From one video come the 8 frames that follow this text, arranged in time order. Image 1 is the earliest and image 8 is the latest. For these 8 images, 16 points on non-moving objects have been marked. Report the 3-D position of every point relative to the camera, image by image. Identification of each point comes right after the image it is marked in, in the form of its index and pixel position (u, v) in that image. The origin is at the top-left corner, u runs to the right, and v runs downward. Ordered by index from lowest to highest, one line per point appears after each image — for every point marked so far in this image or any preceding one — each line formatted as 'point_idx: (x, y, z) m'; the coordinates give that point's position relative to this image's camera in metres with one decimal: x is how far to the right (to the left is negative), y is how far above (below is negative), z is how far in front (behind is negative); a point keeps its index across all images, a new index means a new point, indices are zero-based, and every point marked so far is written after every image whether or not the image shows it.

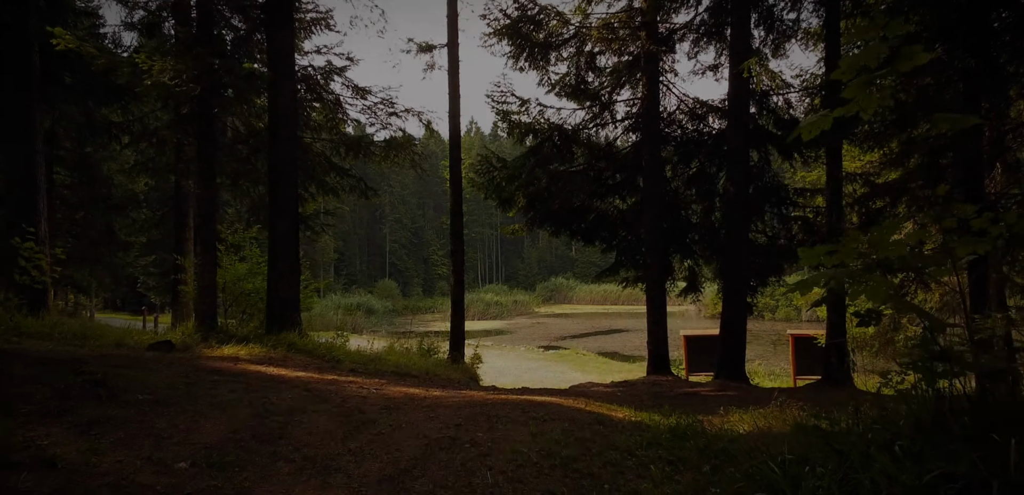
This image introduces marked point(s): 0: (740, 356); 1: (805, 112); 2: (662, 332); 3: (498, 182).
0: (+3.9, -1.9, +13.9) m
1: (+5.2, +2.4, +14.4) m
2: (+2.6, -1.5, +14.1) m
3: (-0.2, +1.3, +15.5) m
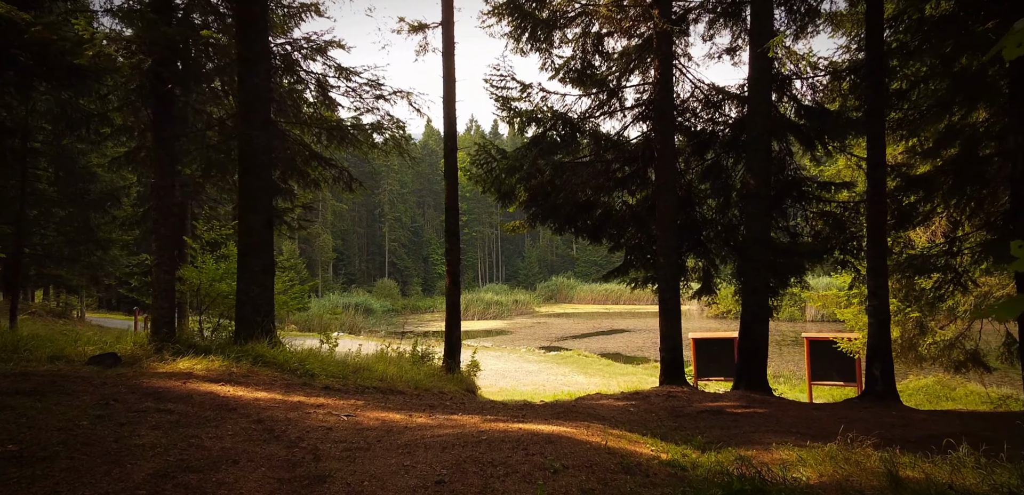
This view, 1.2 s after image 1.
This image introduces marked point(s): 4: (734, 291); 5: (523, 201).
0: (+3.9, -1.9, +12.8) m
1: (+5.2, +2.4, +13.3) m
2: (+2.6, -1.5, +13.0) m
3: (-0.2, +1.3, +14.4) m
4: (+4.0, -0.8, +14.6) m
5: (+0.2, +0.9, +14.5) m
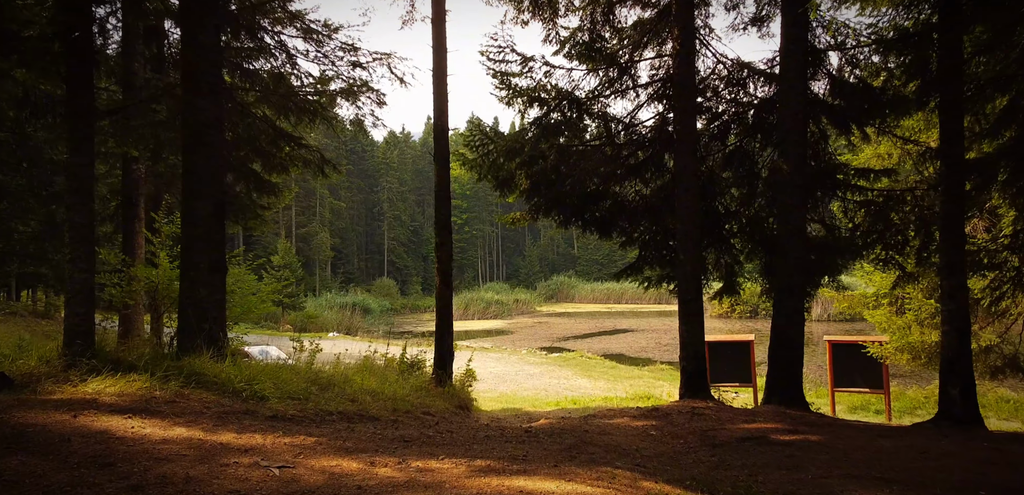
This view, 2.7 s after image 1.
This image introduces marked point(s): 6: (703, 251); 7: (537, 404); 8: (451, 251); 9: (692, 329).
0: (+3.9, -1.8, +11.4) m
1: (+5.2, +2.5, +11.8) m
2: (+2.6, -1.4, +11.5) m
3: (-0.2, +1.4, +12.9) m
4: (+4.0, -0.7, +13.1) m
5: (+0.2, +1.0, +13.0) m
6: (+3.0, -0.1, +12.6) m
7: (+0.5, -3.7, +19.4) m
8: (-0.9, -0.1, +11.6) m
9: (+2.6, -1.2, +11.4) m
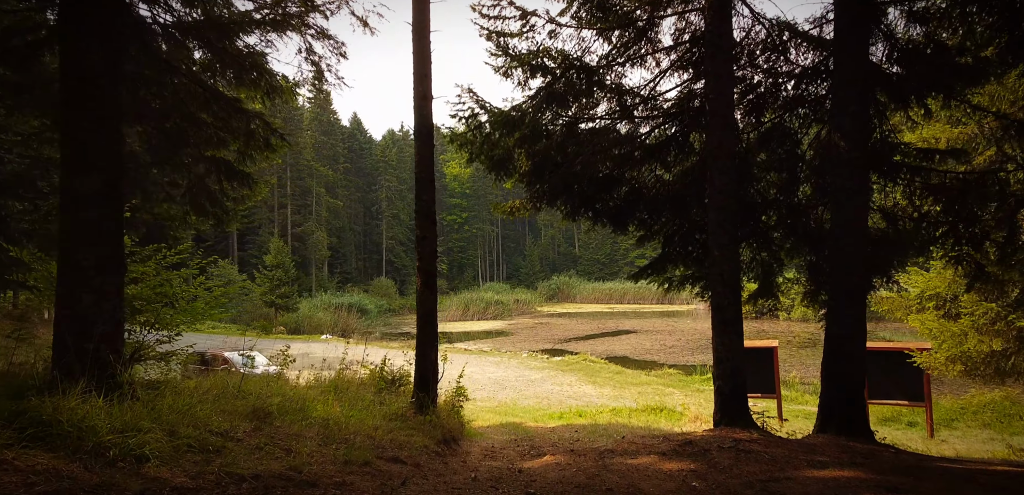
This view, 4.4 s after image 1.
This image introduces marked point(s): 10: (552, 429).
0: (+3.8, -1.7, +9.4) m
1: (+5.2, +2.6, +9.9) m
2: (+2.6, -1.3, +9.6) m
3: (-0.3, +1.5, +10.9) m
4: (+3.9, -0.6, +11.2) m
5: (+0.2, +1.0, +11.1) m
6: (+2.9, 0.0, +10.6) m
7: (+0.5, -3.6, +17.5) m
8: (-0.9, 0.0, +9.6) m
9: (+2.6, -1.1, +9.5) m
10: (+0.7, -3.3, +14.8) m
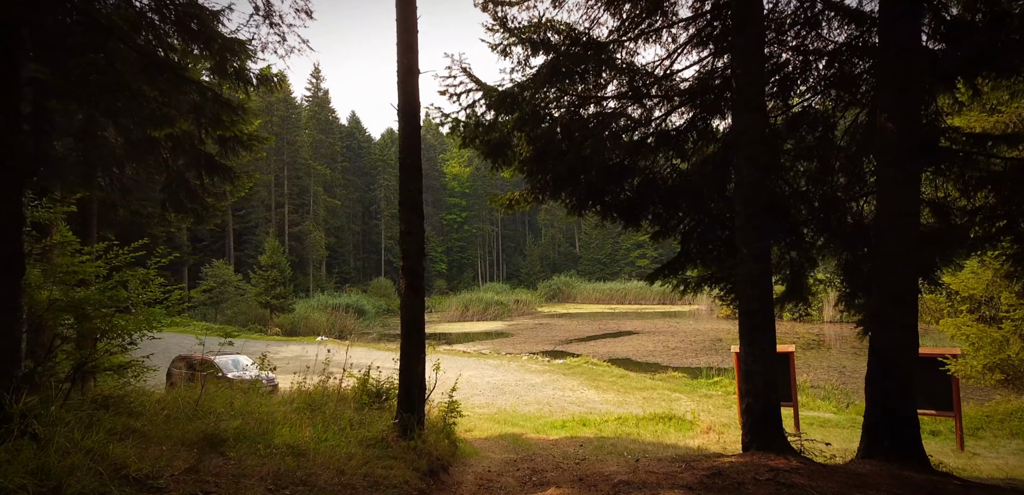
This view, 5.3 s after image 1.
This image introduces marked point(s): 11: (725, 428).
0: (+3.8, -1.7, +8.3) m
1: (+5.2, +2.6, +8.7) m
2: (+2.5, -1.3, +8.4) m
3: (-0.3, +1.5, +9.8) m
4: (+3.9, -0.6, +10.0) m
5: (+0.2, +1.1, +9.9) m
6: (+2.9, 0.0, +9.5) m
7: (+0.5, -3.6, +16.4) m
8: (-0.9, 0.0, +8.5) m
9: (+2.5, -1.1, +8.4) m
10: (+0.7, -3.3, +13.7) m
11: (+4.0, -3.4, +15.5) m
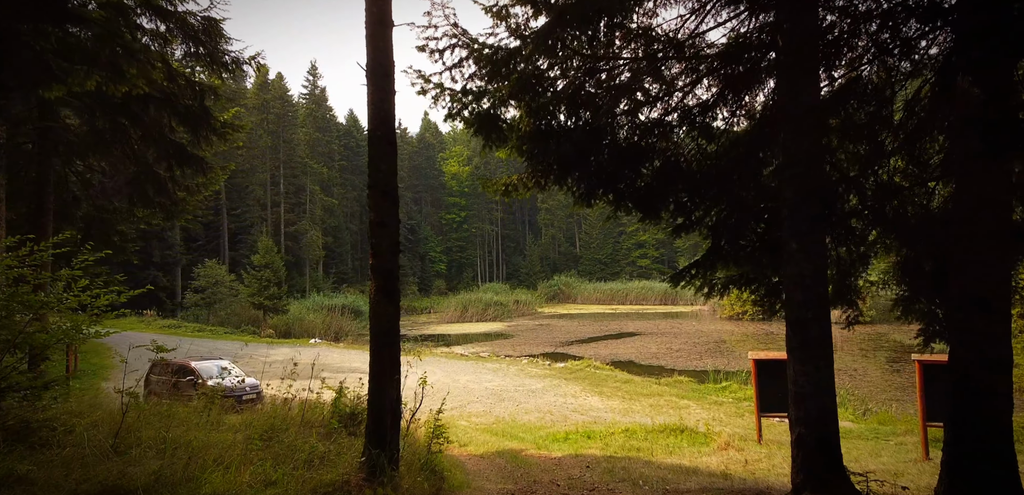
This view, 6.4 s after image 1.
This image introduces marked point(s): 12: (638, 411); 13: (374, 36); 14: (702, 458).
0: (+3.8, -1.7, +6.8) m
1: (+5.1, +2.7, +7.3) m
2: (+2.5, -1.3, +7.0) m
3: (-0.3, +1.5, +8.4) m
4: (+3.9, -0.6, +8.6) m
5: (+0.1, +1.1, +8.5) m
6: (+2.9, +0.1, +8.0) m
7: (+0.5, -3.6, +14.9) m
8: (-1.0, +0.1, +7.1) m
9: (+2.5, -1.0, +6.9) m
10: (+0.7, -3.2, +12.2) m
11: (+4.0, -3.3, +14.0) m
12: (+3.0, -3.9, +19.0) m
13: (-1.2, +1.8, +7.1) m
14: (+3.0, -3.3, +12.8) m
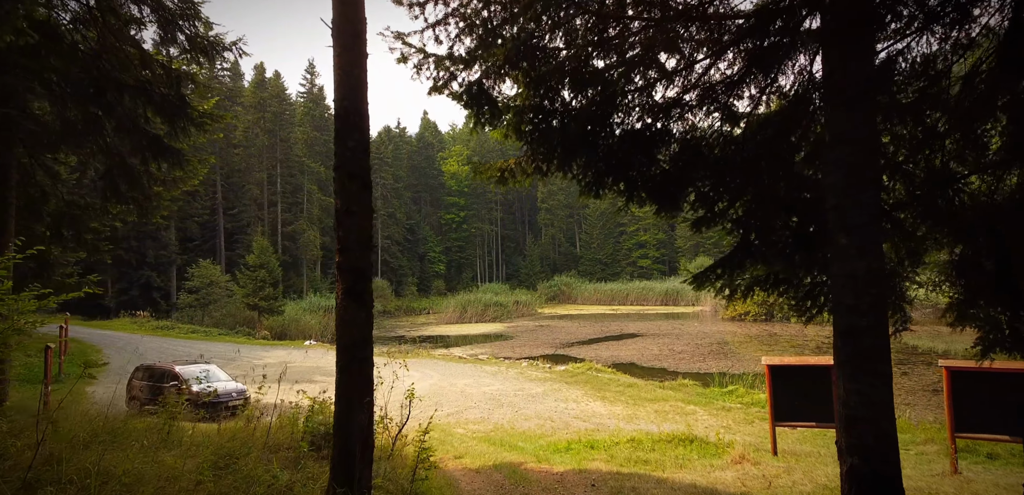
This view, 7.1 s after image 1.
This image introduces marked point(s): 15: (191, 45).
0: (+3.8, -1.6, +5.8) m
1: (+5.1, +2.7, +6.3) m
2: (+2.5, -1.2, +6.0) m
3: (-0.3, +1.6, +7.3) m
4: (+3.9, -0.5, +7.6) m
5: (+0.1, +1.1, +7.5) m
6: (+2.9, +0.1, +7.0) m
7: (+0.4, -3.5, +13.9) m
8: (-1.0, +0.1, +6.0) m
9: (+2.5, -1.0, +5.9) m
10: (+0.6, -3.2, +11.2) m
11: (+4.0, -3.3, +13.0) m
12: (+2.9, -3.8, +18.0) m
13: (-1.2, +1.9, +6.1) m
14: (+3.0, -3.3, +11.7) m
15: (-4.3, +2.7, +10.9) m
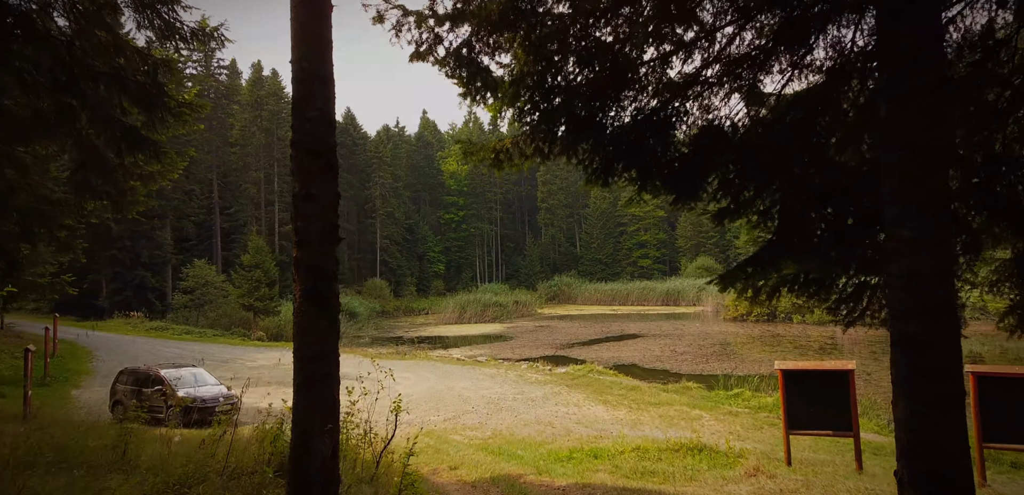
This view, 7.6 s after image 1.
0: (+3.8, -1.6, +4.9) m
1: (+5.1, +2.7, +5.4) m
2: (+2.5, -1.2, +5.1) m
3: (-0.4, +1.6, +6.5) m
4: (+3.9, -0.5, +6.7) m
5: (+0.1, +1.2, +6.6) m
6: (+2.8, +0.2, +6.2) m
7: (+0.4, -3.5, +13.0) m
8: (-1.0, +0.1, +5.2) m
9: (+2.5, -1.0, +5.0) m
10: (+0.6, -3.2, +10.3) m
11: (+3.9, -3.3, +12.1) m
12: (+2.9, -3.8, +17.1) m
13: (-1.2, +1.9, +5.2) m
14: (+2.9, -3.2, +10.9) m
15: (-4.3, +2.7, +10.1) m
